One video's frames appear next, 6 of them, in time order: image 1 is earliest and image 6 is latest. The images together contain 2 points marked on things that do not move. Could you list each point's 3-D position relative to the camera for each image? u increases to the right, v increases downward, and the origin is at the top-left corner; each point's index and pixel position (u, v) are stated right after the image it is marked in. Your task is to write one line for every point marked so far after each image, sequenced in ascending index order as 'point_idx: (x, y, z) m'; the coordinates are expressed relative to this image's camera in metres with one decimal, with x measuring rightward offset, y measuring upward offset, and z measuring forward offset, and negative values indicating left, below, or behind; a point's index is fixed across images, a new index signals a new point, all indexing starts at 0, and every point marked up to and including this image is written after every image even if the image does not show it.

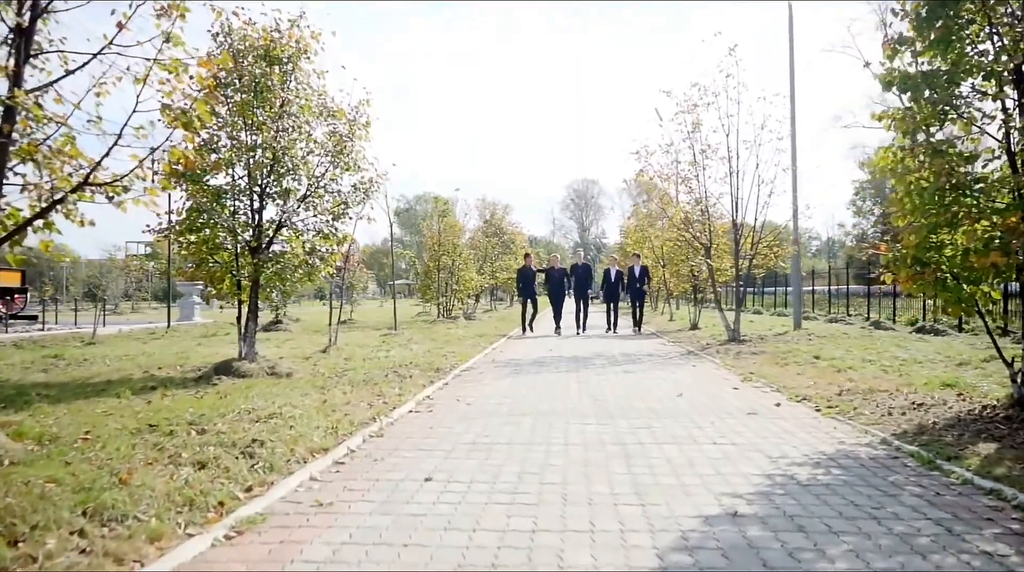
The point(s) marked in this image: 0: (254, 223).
0: (-3.9, +1.0, +11.5) m
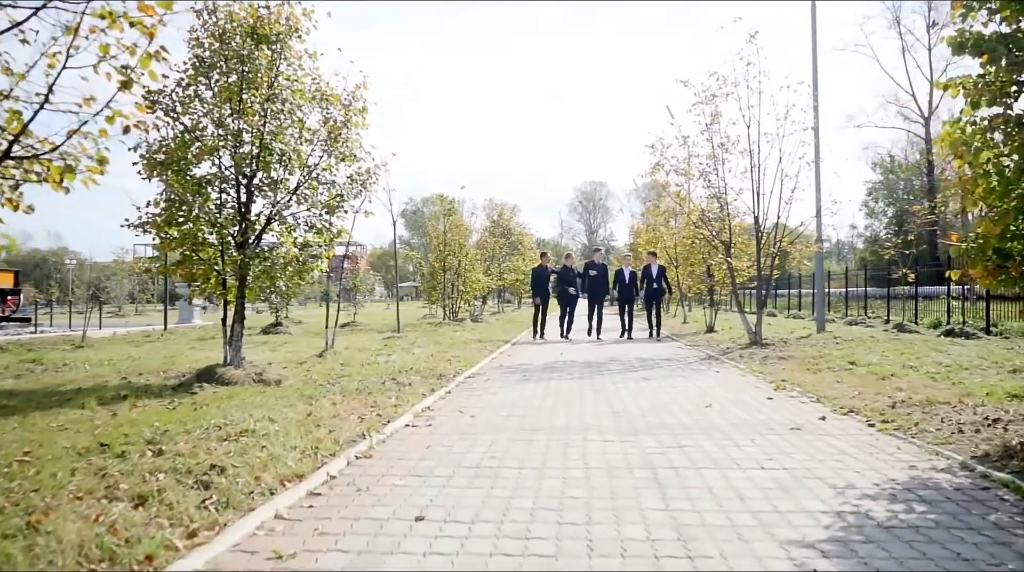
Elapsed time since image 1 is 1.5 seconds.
0: (-3.8, +1.0, +10.6) m
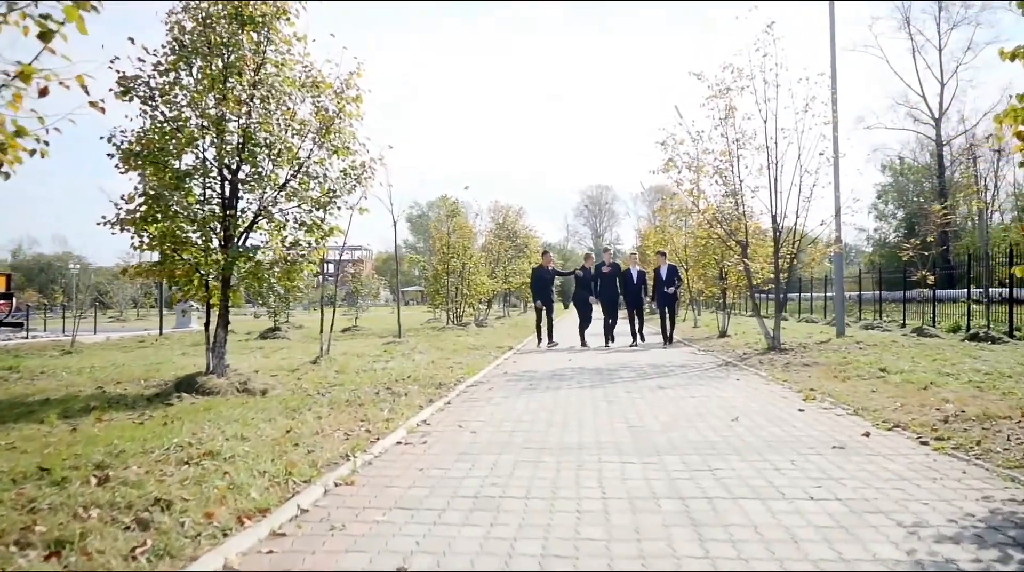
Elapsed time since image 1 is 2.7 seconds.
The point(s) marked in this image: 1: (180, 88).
0: (-3.7, +1.0, +9.8) m
1: (-4.1, +2.5, +9.5) m
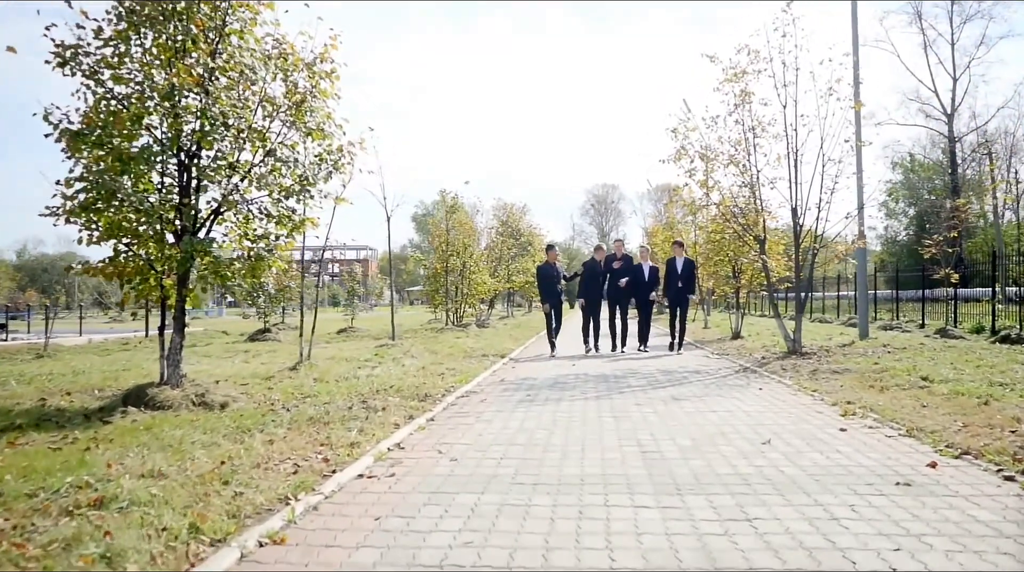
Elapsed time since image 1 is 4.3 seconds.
0: (-3.8, +1.0, +8.7) m
1: (-4.2, +2.5, +8.3) m
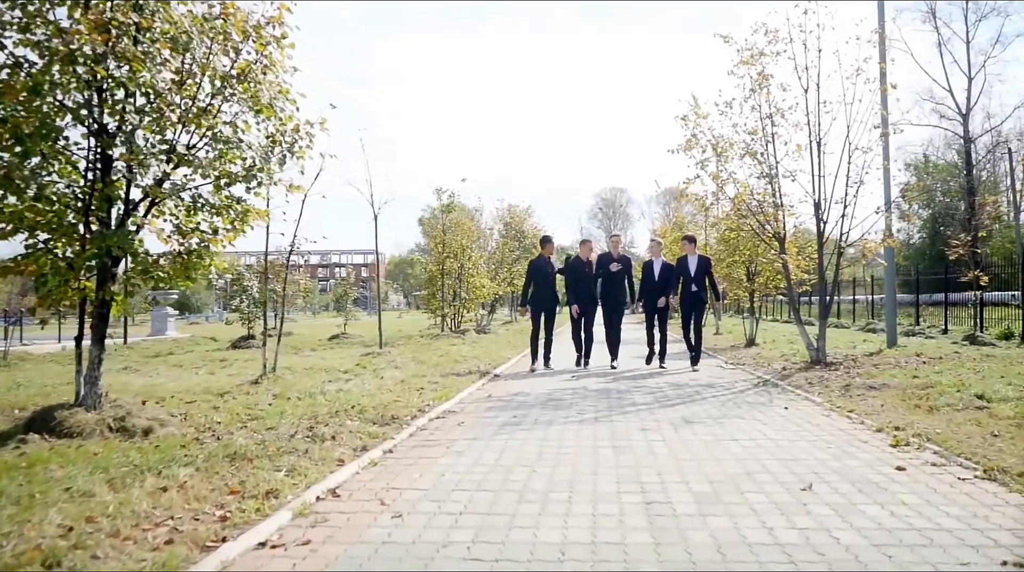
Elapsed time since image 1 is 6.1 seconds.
0: (-3.9, +0.9, +7.4) m
1: (-4.4, +2.4, +7.0) m
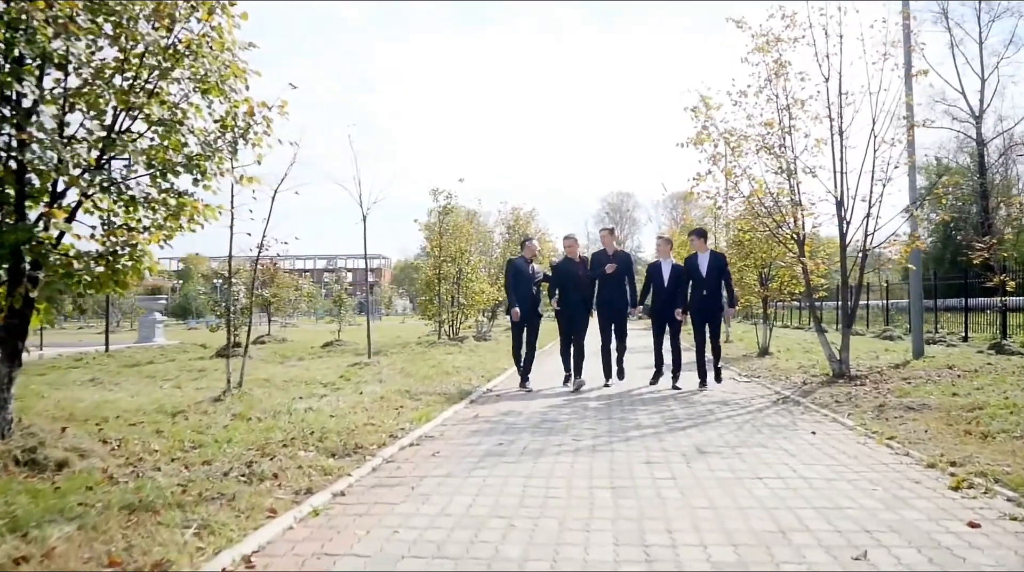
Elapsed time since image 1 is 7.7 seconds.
0: (-4.1, +0.9, +6.3) m
1: (-4.5, +2.4, +6.0) m
